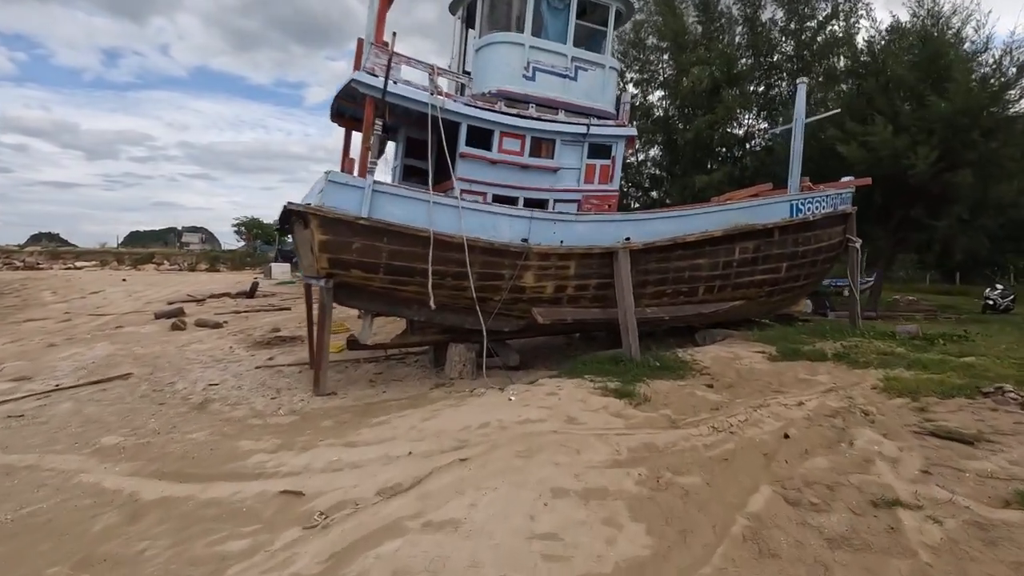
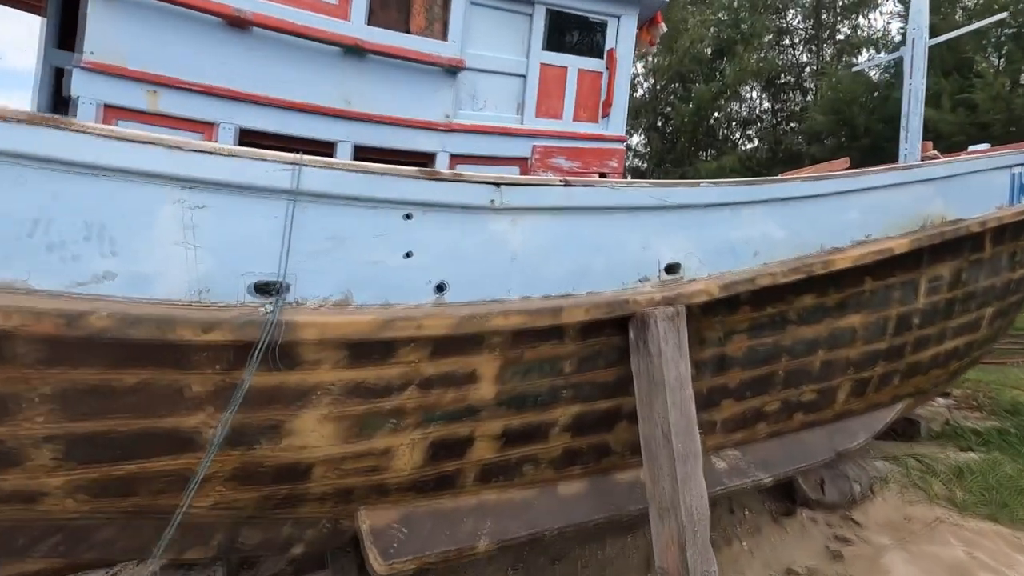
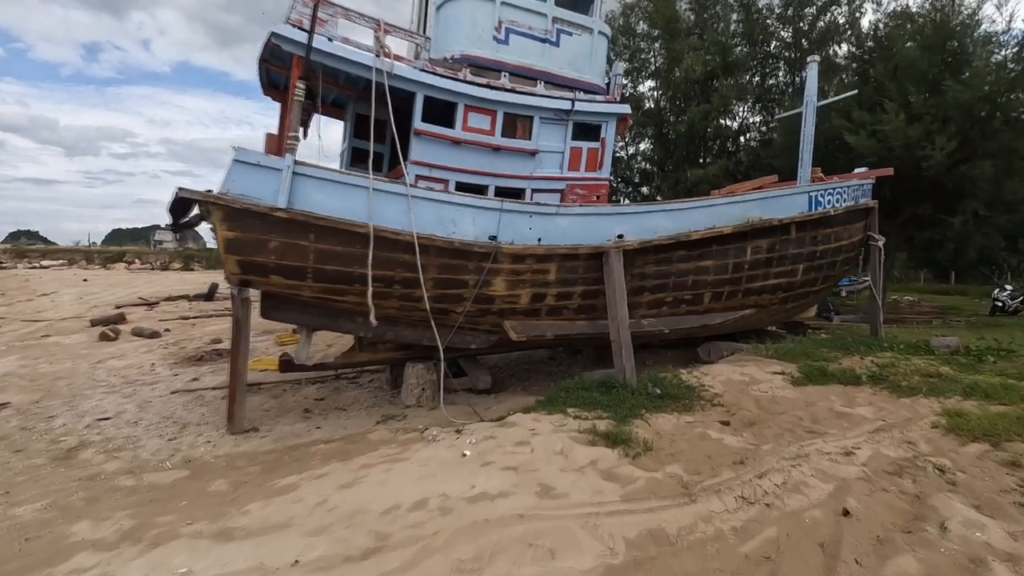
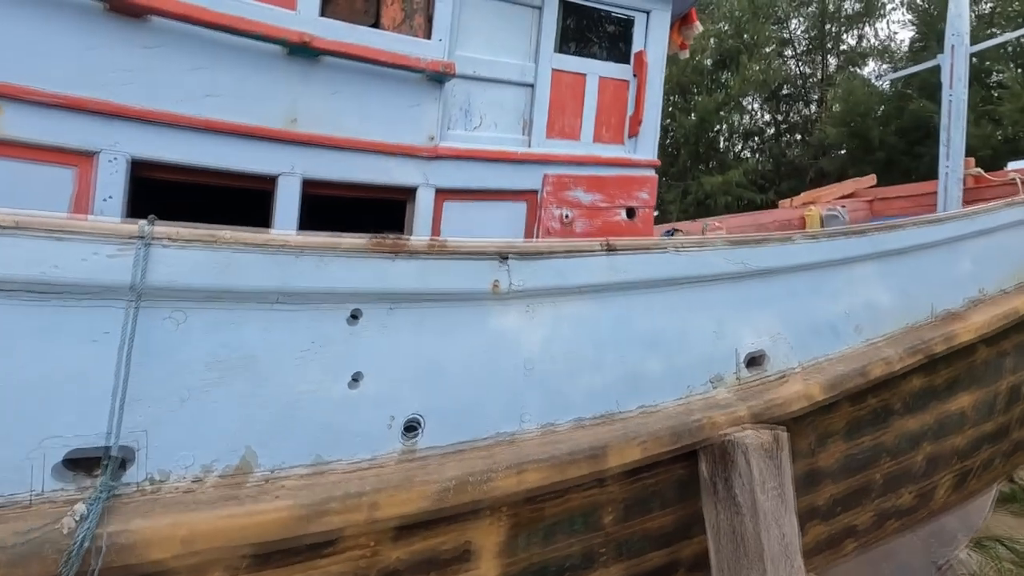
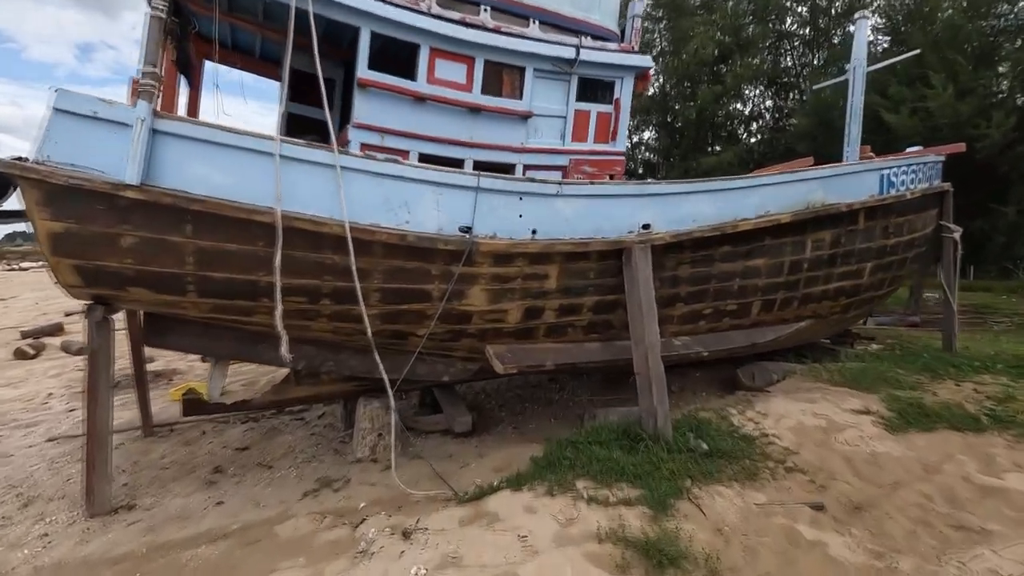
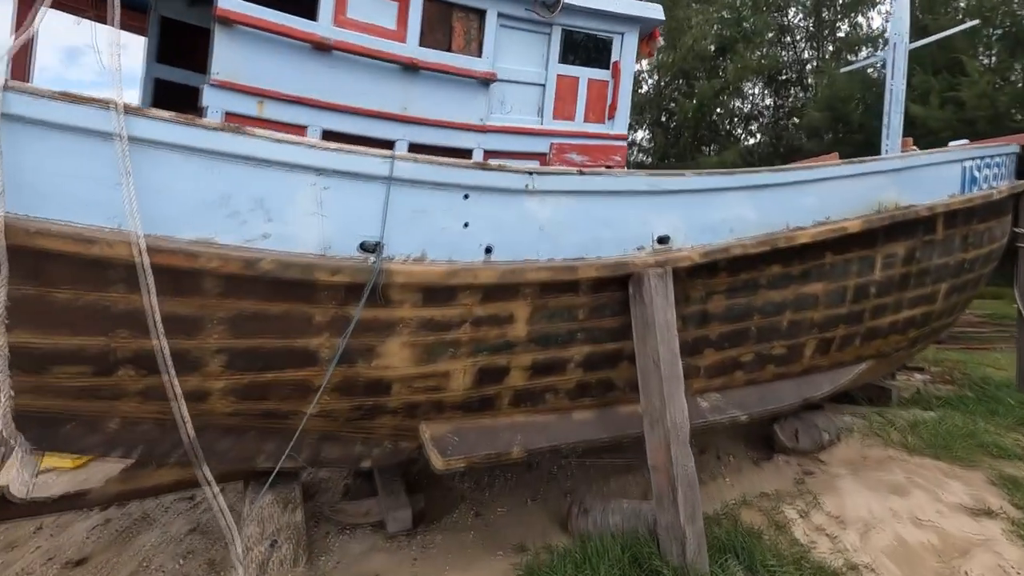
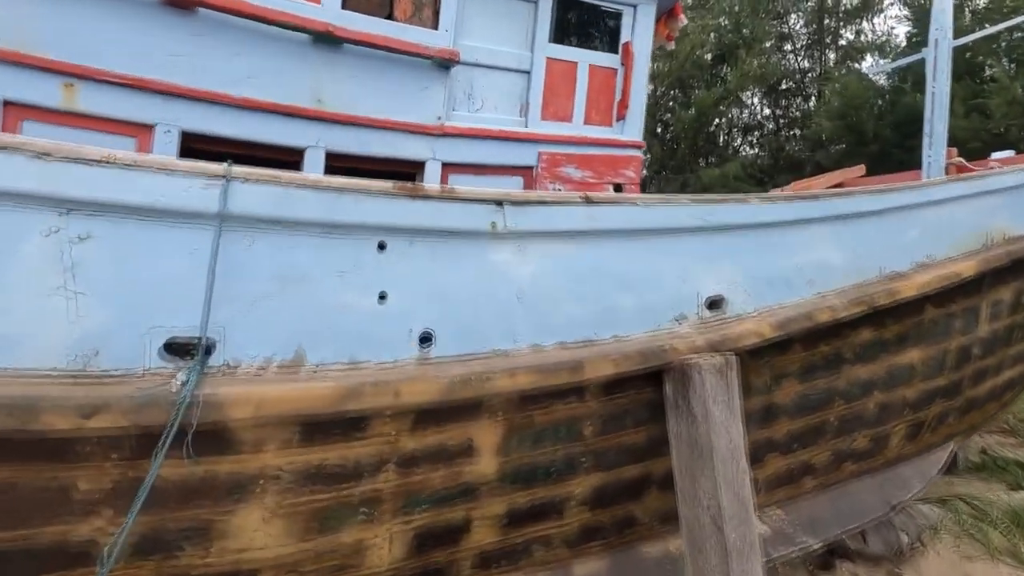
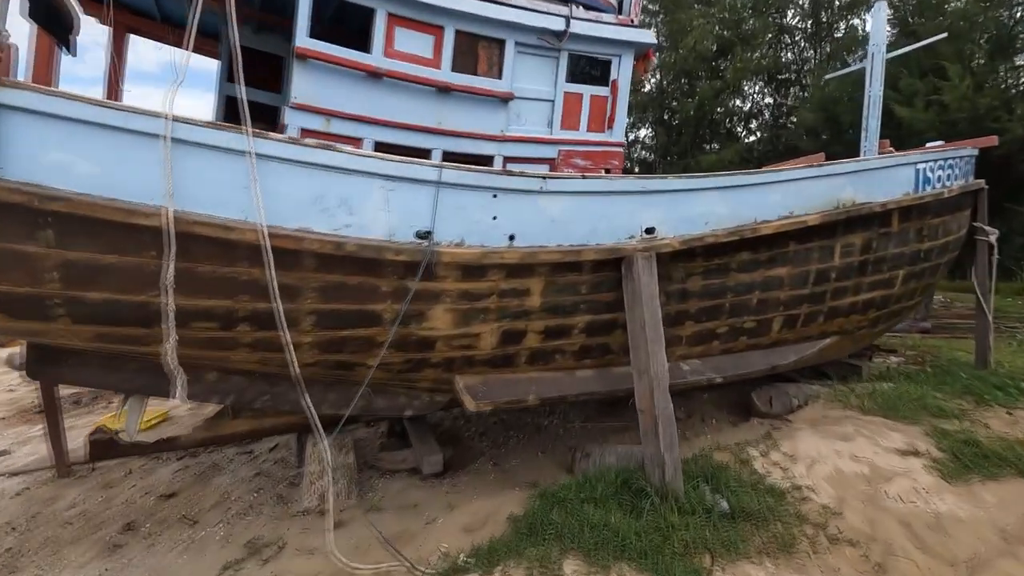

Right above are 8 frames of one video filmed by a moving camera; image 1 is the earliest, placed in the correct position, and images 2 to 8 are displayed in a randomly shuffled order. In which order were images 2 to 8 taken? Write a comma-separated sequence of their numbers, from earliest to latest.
3, 5, 8, 6, 2, 7, 4
